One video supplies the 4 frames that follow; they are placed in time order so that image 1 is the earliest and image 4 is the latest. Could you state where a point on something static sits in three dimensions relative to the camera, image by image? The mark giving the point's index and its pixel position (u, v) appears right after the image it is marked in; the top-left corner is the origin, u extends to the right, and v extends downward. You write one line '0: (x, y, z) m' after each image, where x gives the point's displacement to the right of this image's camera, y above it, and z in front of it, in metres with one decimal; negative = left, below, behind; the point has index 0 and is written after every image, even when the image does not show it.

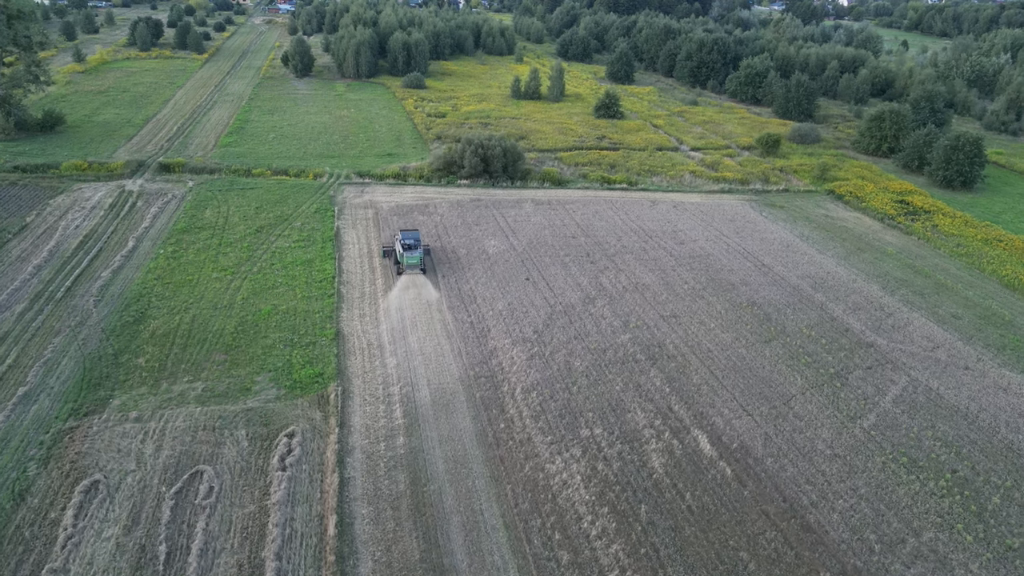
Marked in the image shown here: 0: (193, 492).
0: (-8.7, -5.5, +16.7) m
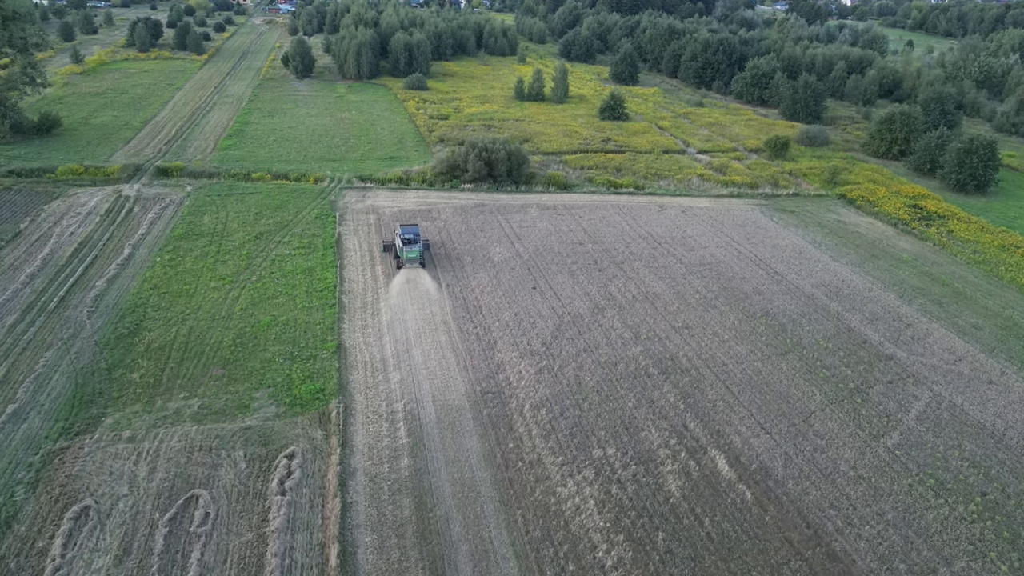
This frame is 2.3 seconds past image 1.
0: (-8.4, -6.0, +15.9) m
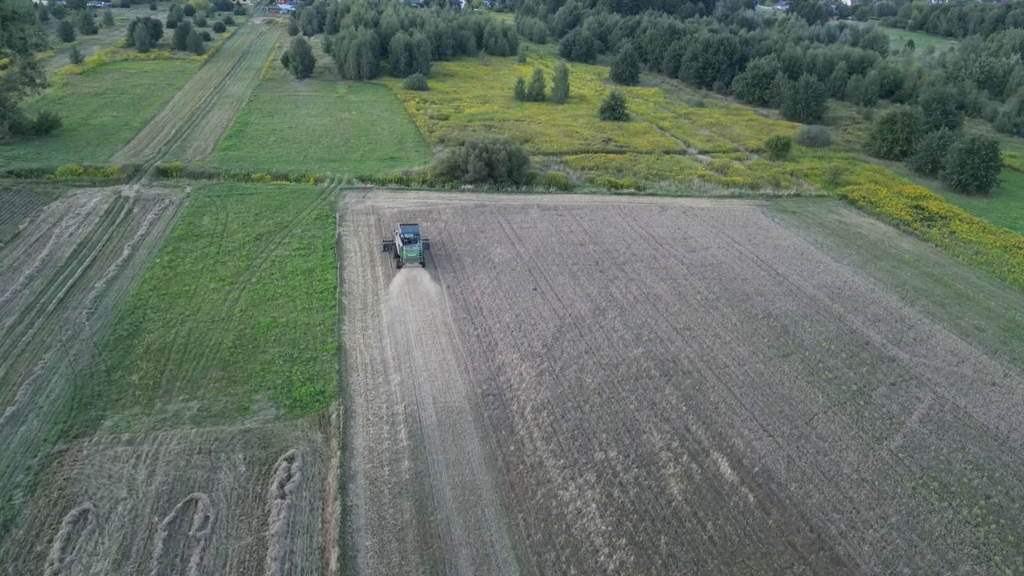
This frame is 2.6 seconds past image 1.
0: (-8.4, -6.0, +15.8) m
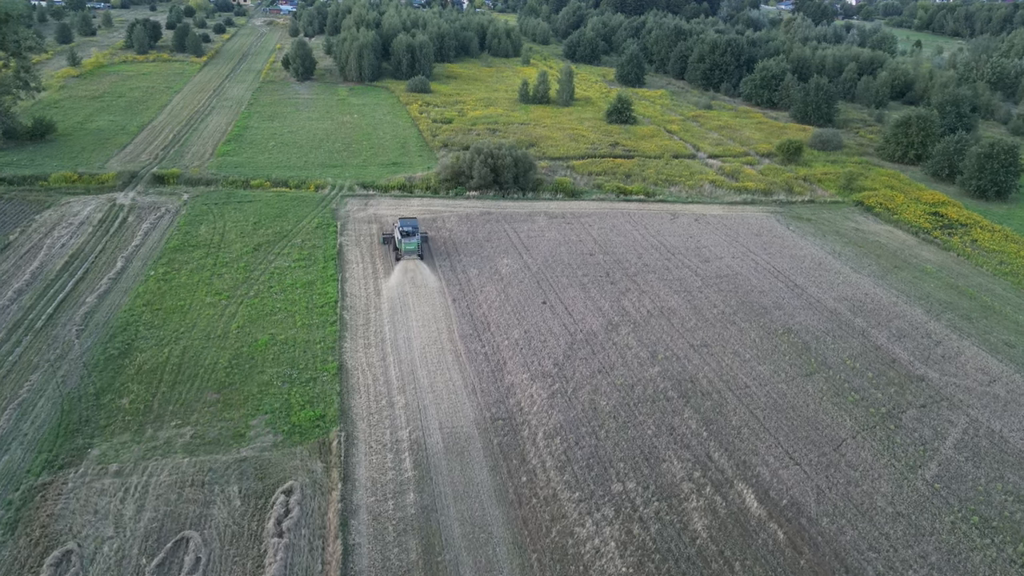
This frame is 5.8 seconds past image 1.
0: (-8.0, -6.6, +14.7) m
